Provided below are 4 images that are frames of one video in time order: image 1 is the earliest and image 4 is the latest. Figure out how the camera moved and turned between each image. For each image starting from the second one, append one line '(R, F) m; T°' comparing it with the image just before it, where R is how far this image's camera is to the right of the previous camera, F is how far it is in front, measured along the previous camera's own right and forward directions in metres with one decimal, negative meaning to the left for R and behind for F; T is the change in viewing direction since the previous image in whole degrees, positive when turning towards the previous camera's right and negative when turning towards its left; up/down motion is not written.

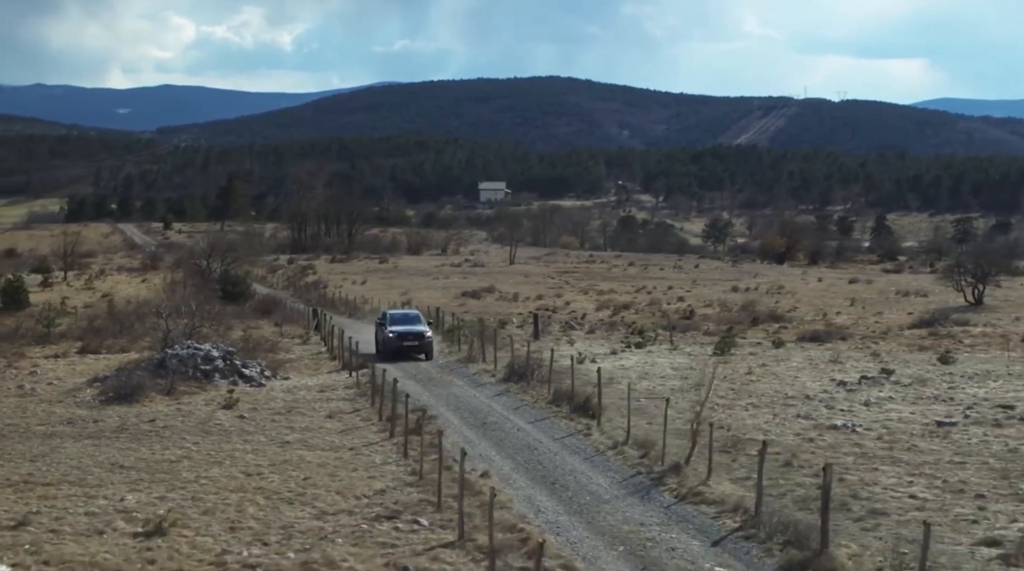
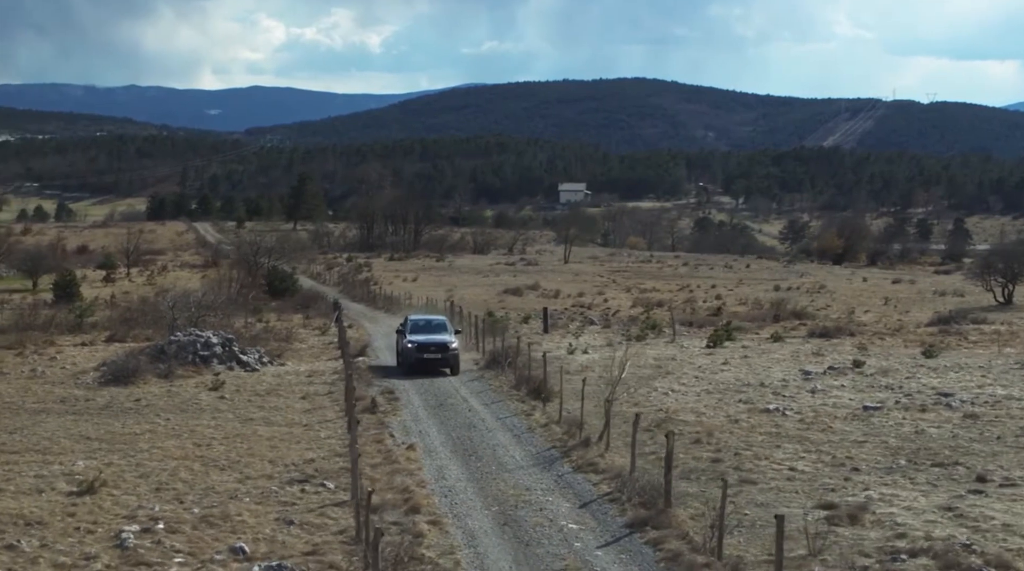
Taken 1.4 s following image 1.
(+2.3, -1.3) m; -3°
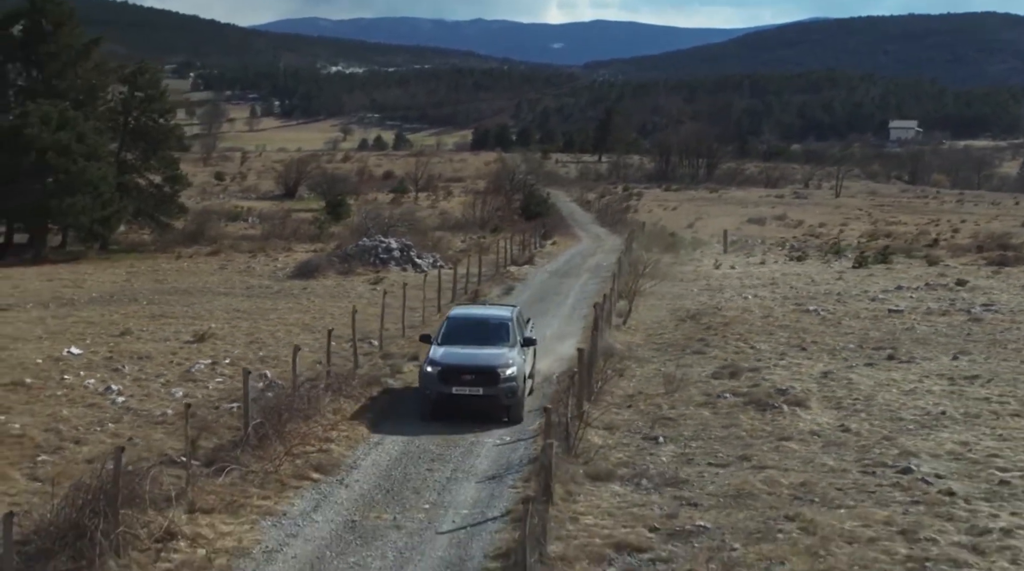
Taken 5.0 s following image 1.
(+4.8, -3.5) m; -13°
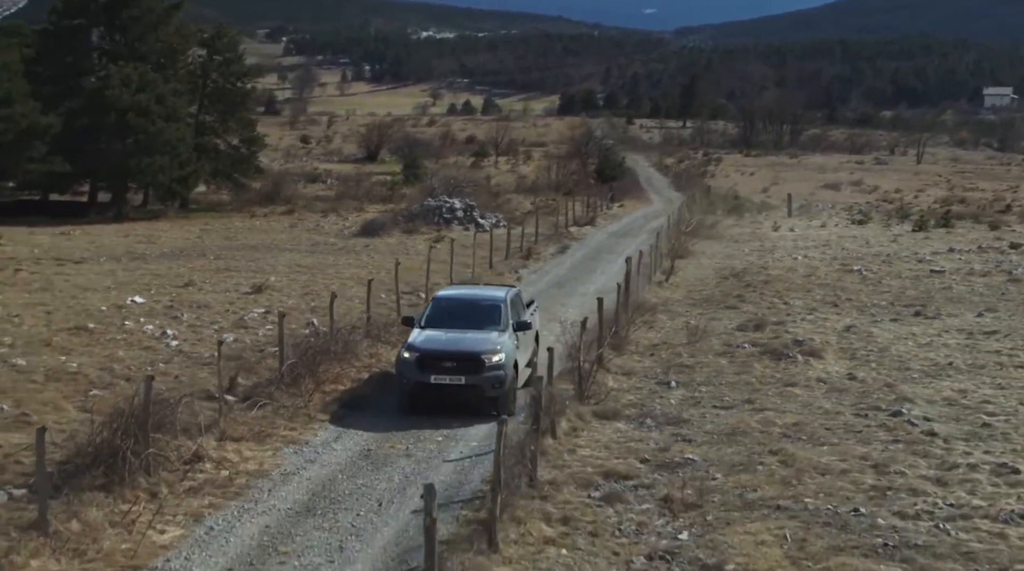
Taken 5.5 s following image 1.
(+0.7, -0.8) m; -3°
